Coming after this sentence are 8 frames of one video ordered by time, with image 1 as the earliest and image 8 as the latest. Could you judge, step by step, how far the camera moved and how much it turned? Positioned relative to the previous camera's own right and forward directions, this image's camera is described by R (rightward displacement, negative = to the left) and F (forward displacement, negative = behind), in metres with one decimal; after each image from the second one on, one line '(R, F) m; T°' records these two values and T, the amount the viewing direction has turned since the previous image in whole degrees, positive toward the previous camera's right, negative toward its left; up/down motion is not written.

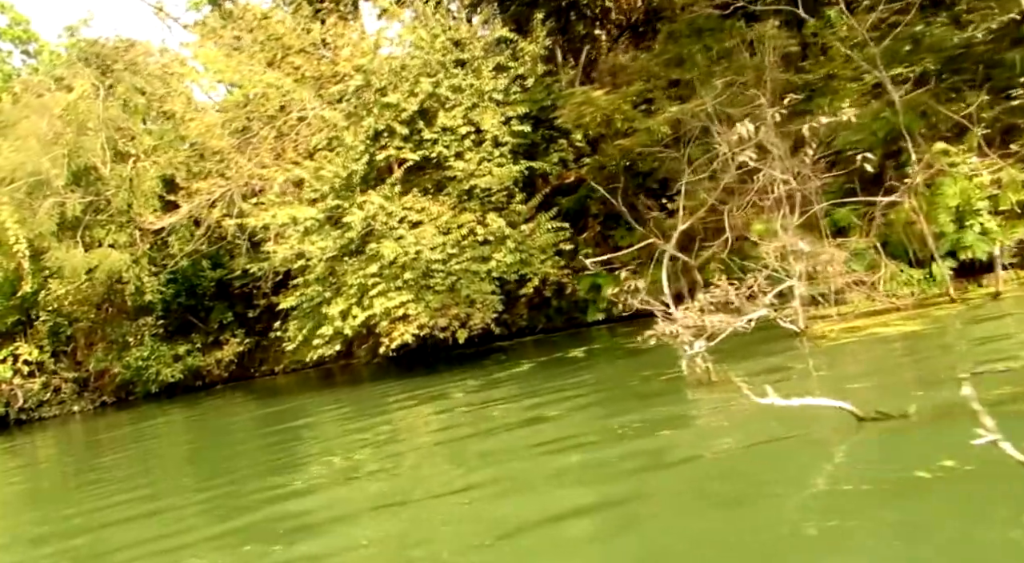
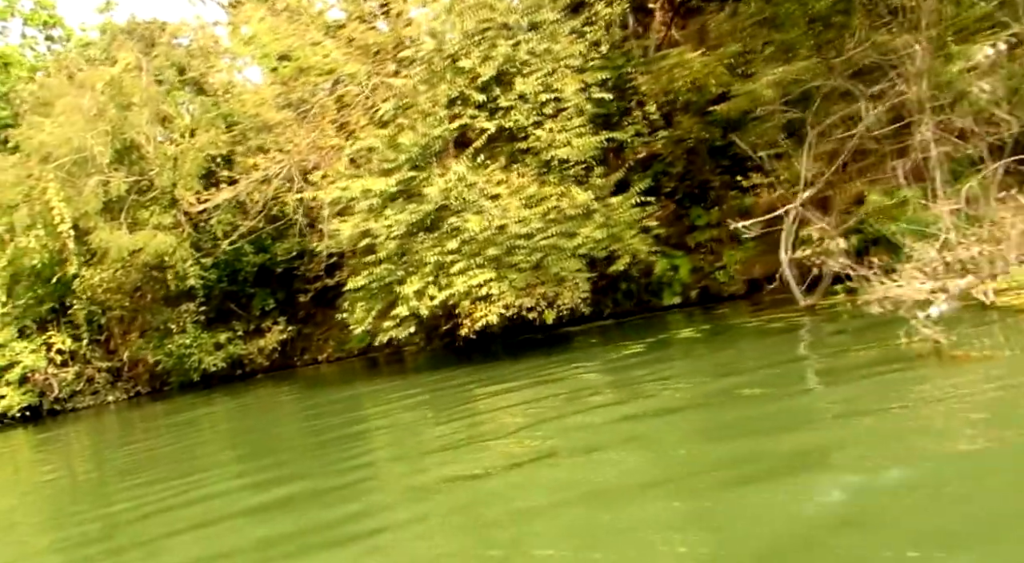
(-0.8, +0.8) m; -1°
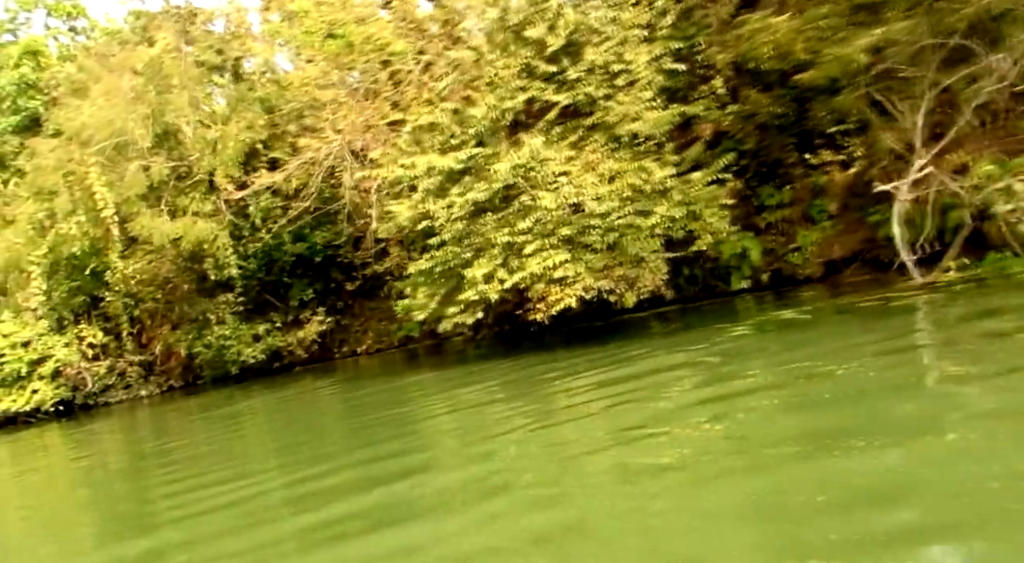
(-0.6, +0.6) m; -1°
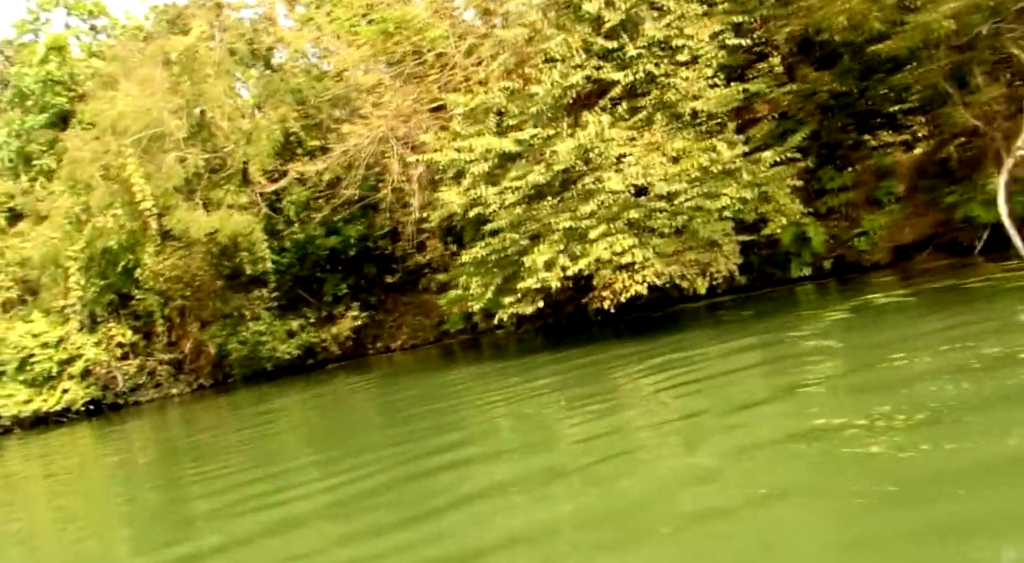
(-0.5, +0.4) m; -1°
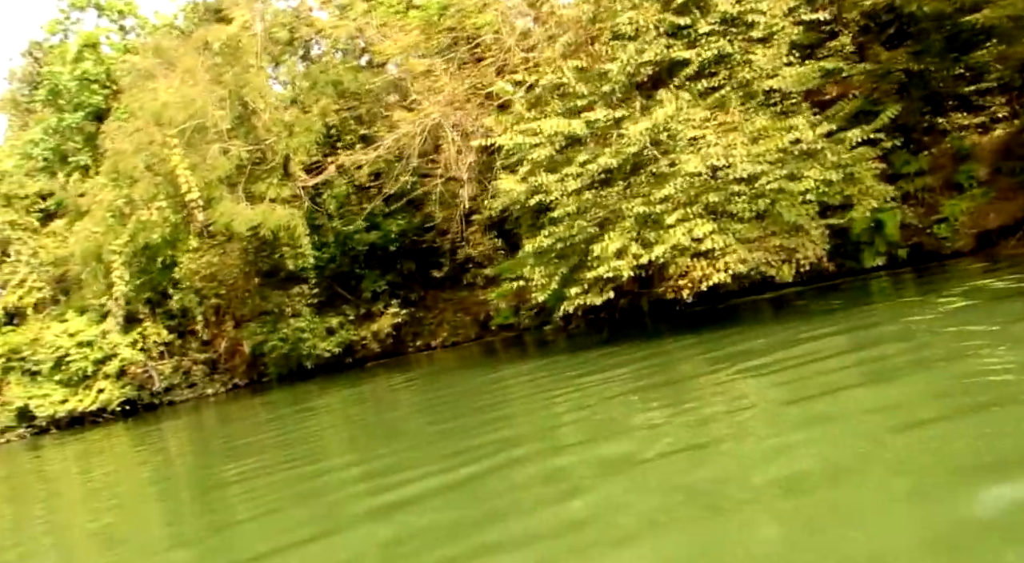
(-0.5, +0.4) m; -1°
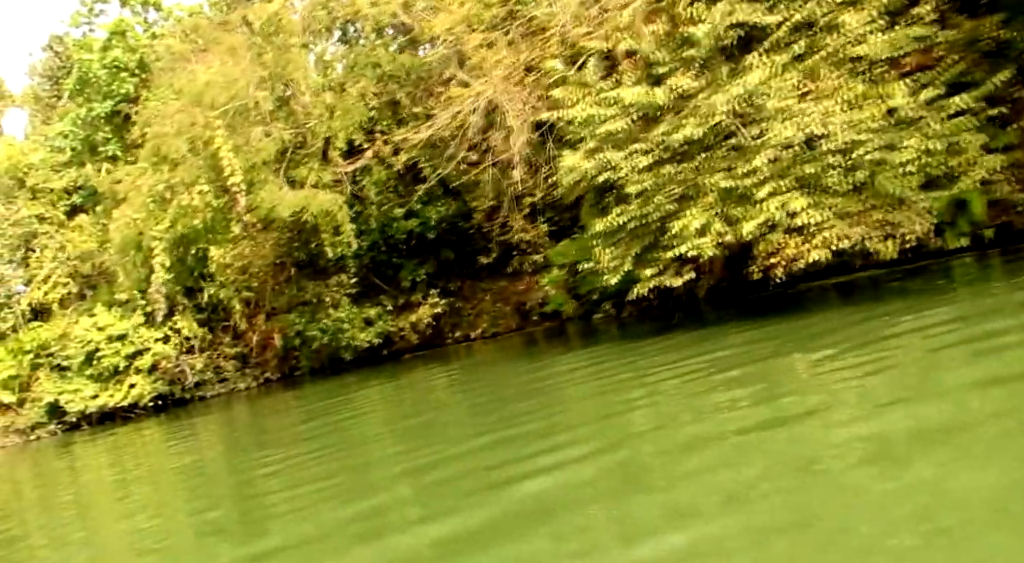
(-0.5, +0.5) m; -1°
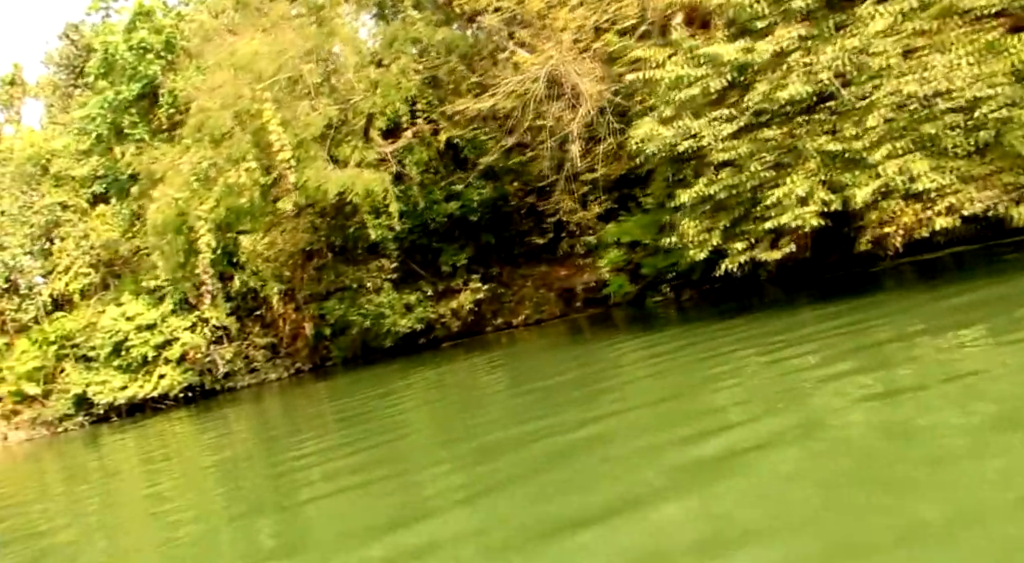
(-0.6, +0.6) m; 0°
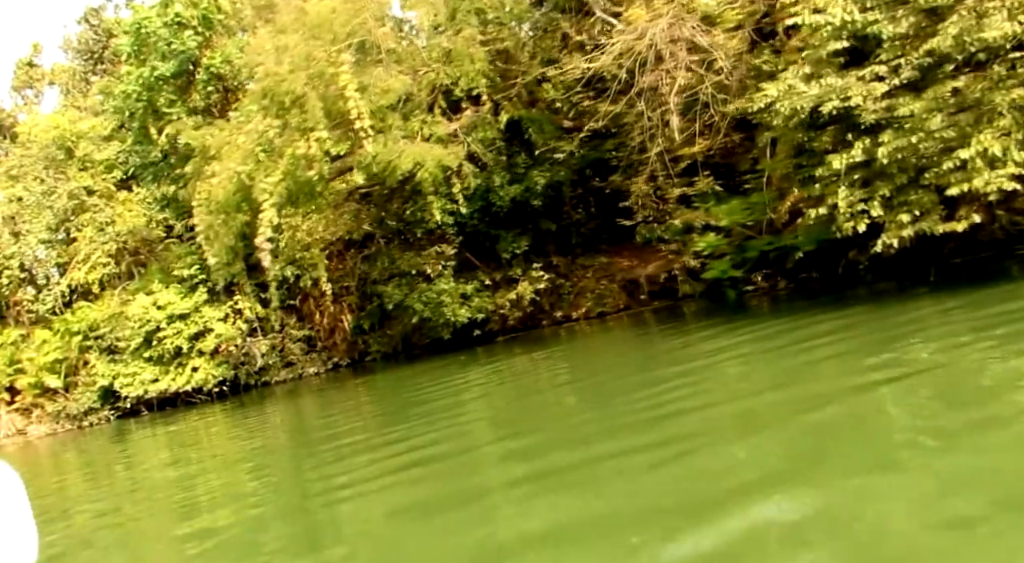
(-1.0, +1.0) m; 0°
